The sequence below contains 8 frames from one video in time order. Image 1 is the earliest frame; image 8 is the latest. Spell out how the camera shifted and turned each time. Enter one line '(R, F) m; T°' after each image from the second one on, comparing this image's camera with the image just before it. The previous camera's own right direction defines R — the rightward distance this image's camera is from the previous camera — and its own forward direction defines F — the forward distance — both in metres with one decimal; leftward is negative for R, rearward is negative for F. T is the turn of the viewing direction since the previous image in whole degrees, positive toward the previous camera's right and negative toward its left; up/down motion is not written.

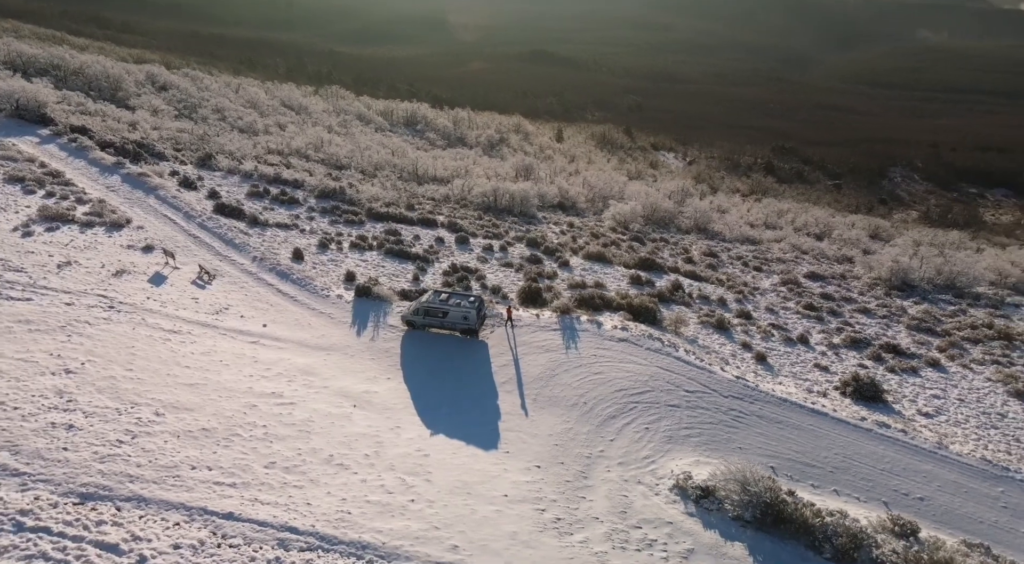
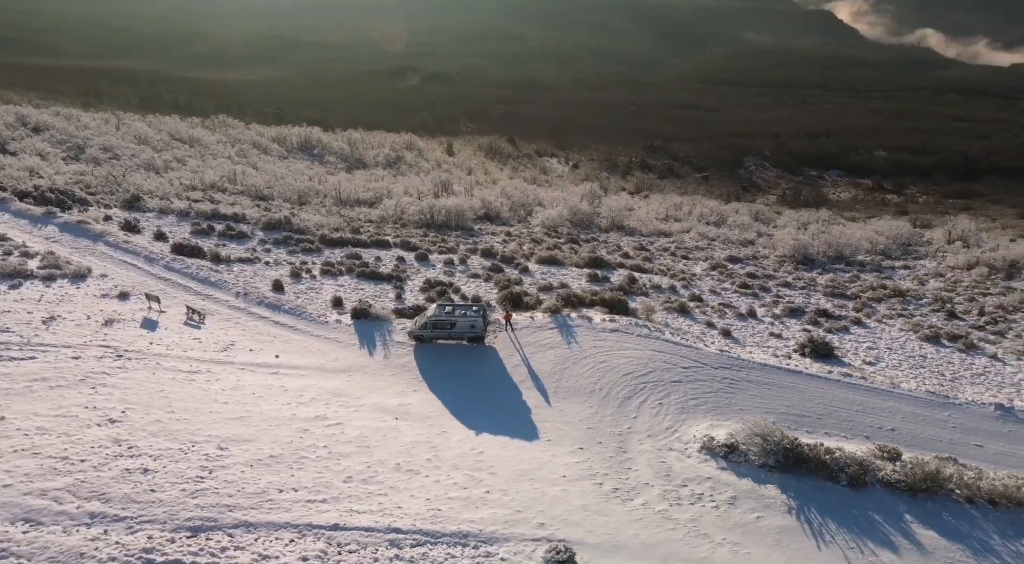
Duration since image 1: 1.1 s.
(-2.9, -1.5) m; +10°
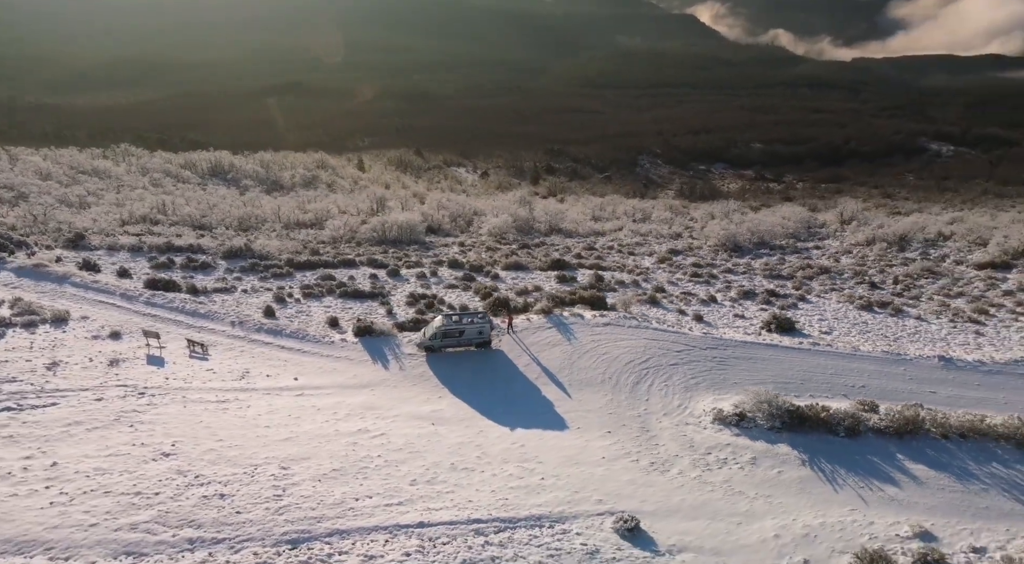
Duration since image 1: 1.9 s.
(-2.8, -1.3) m; +8°
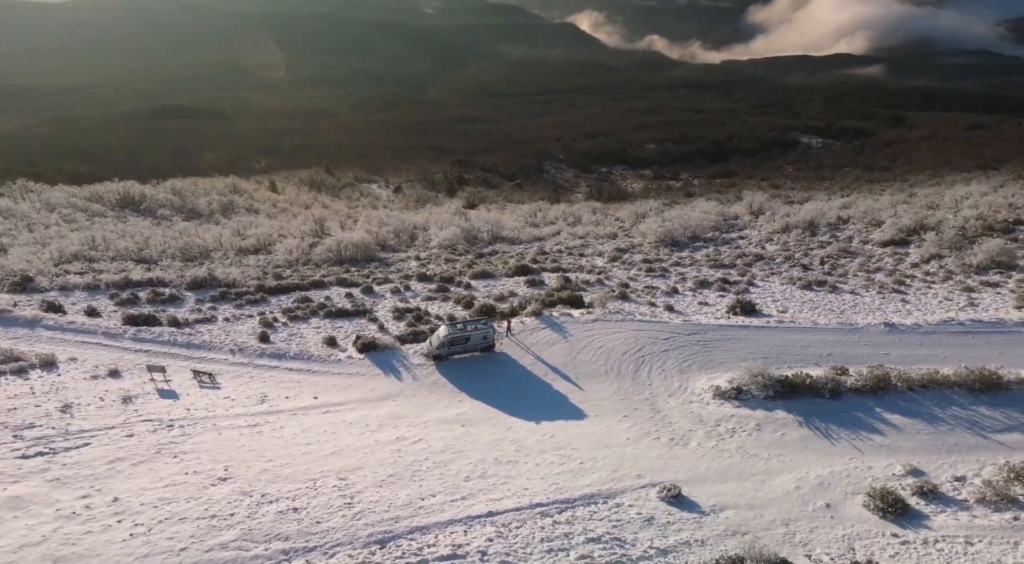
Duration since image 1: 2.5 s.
(-2.9, -1.3) m; +8°
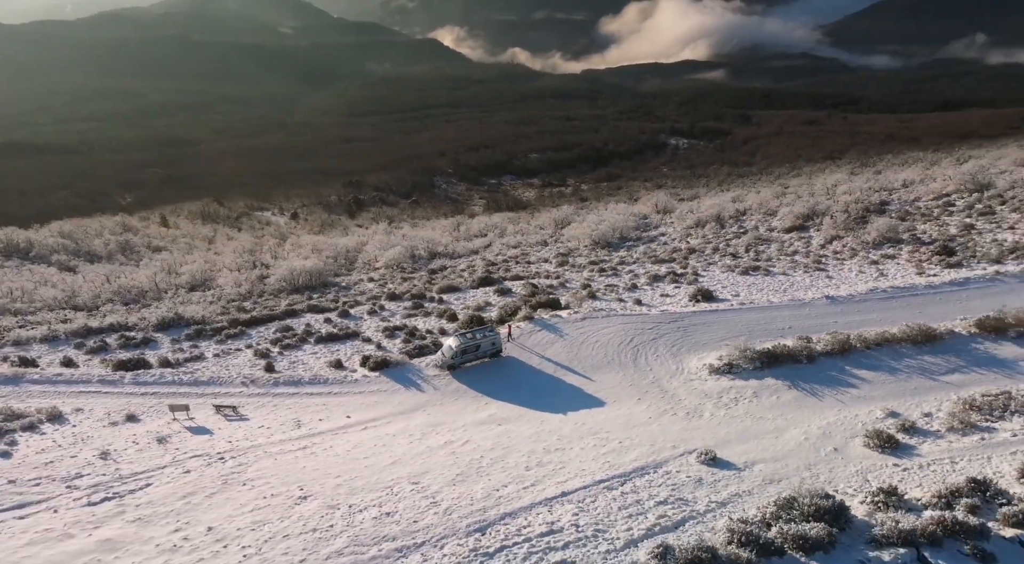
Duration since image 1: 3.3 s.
(-4.0, -1.6) m; +10°
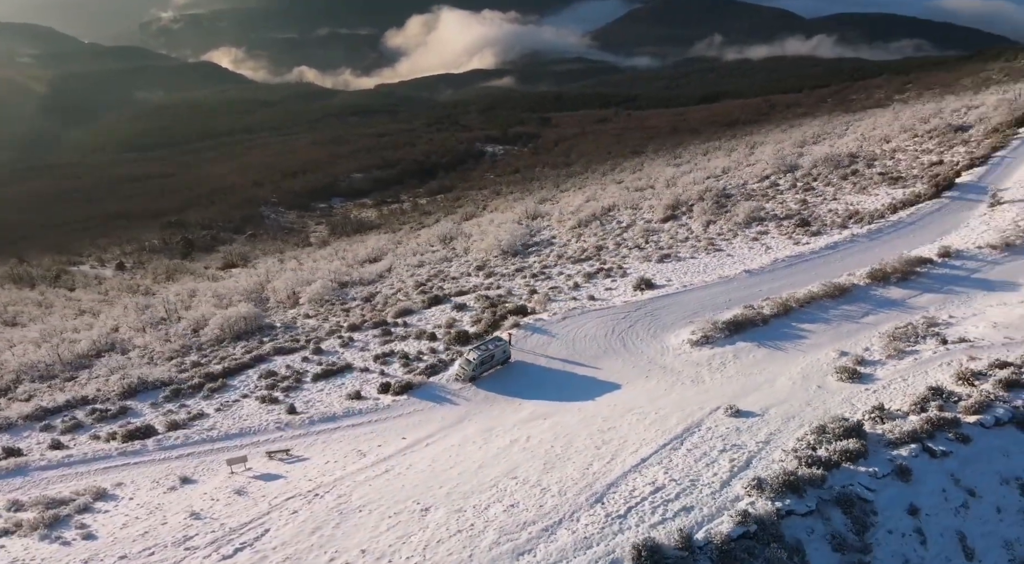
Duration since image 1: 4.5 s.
(-7.1, -2.0) m; +16°
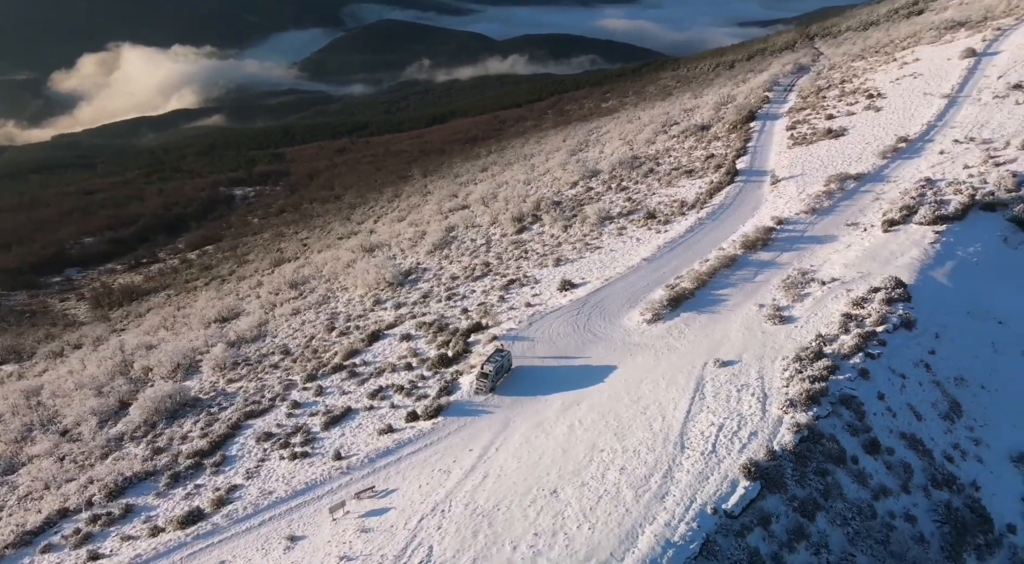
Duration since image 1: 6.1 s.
(-10.9, -1.8) m; +22°
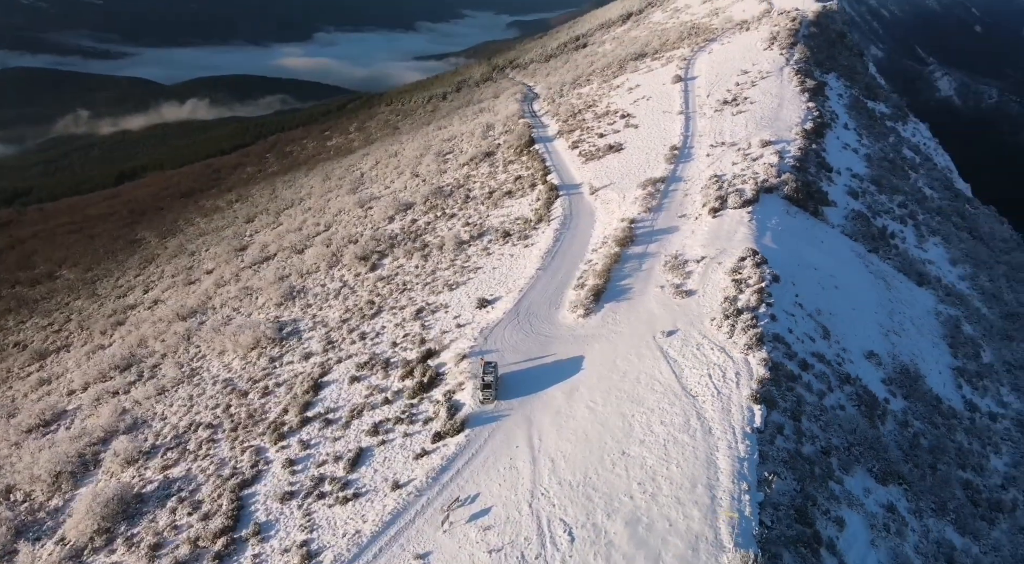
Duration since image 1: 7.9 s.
(-14.1, -1.5) m; +26°
